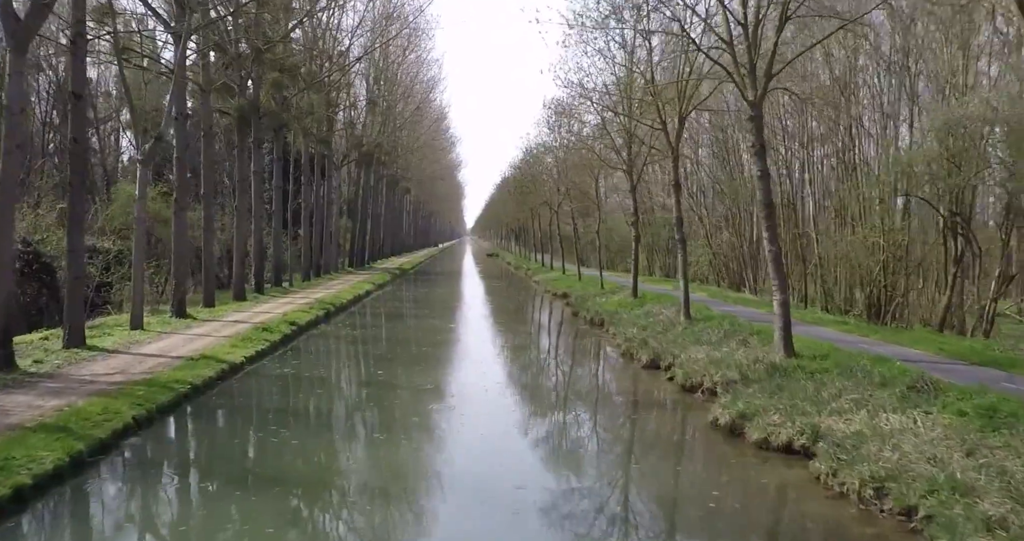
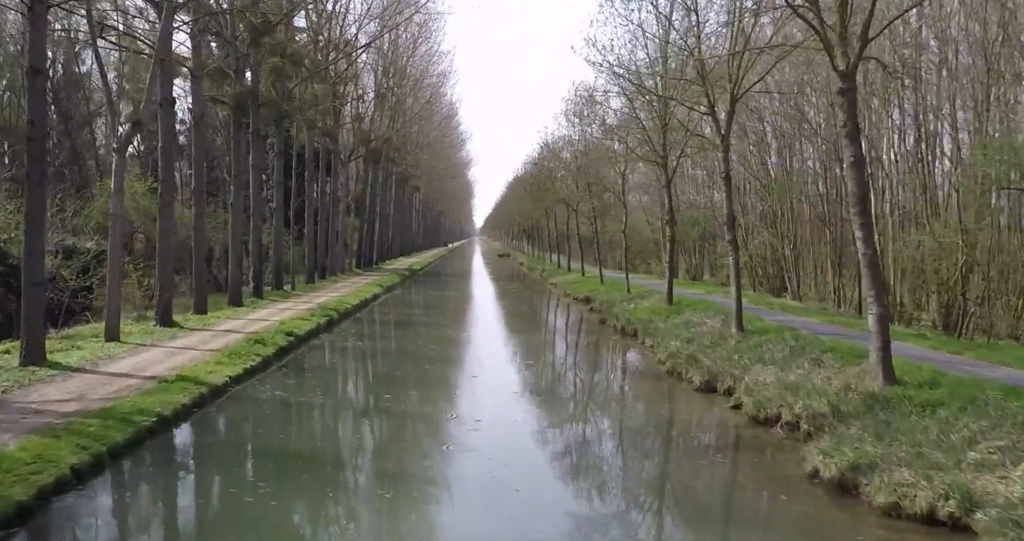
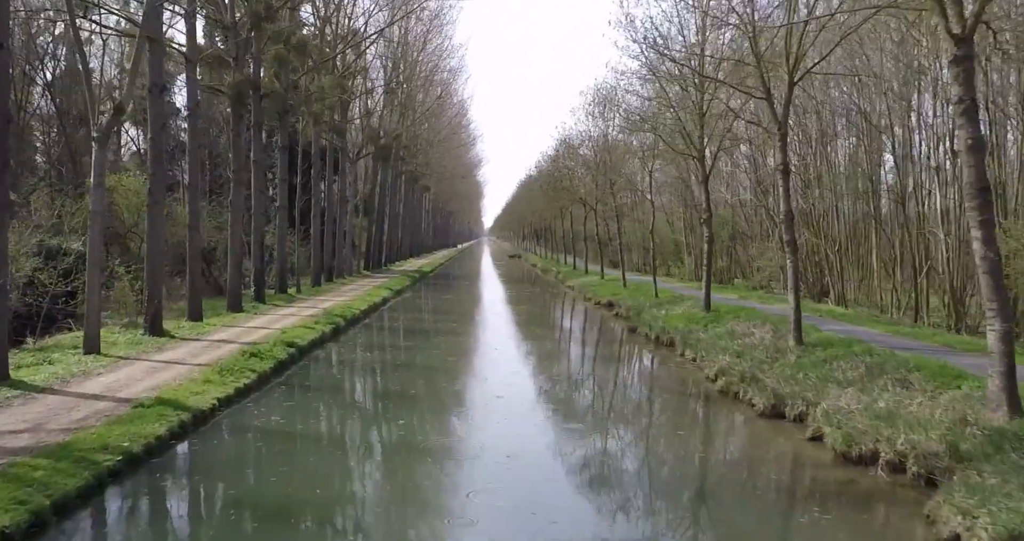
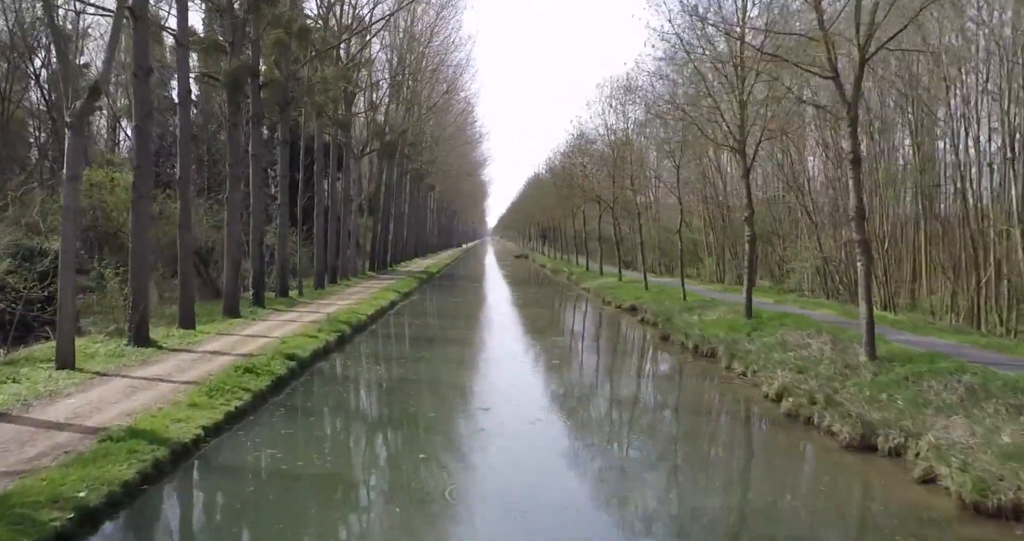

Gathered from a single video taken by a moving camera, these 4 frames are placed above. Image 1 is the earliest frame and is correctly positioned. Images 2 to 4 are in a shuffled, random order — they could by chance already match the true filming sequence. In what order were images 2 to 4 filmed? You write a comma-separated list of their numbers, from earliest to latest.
2, 3, 4
